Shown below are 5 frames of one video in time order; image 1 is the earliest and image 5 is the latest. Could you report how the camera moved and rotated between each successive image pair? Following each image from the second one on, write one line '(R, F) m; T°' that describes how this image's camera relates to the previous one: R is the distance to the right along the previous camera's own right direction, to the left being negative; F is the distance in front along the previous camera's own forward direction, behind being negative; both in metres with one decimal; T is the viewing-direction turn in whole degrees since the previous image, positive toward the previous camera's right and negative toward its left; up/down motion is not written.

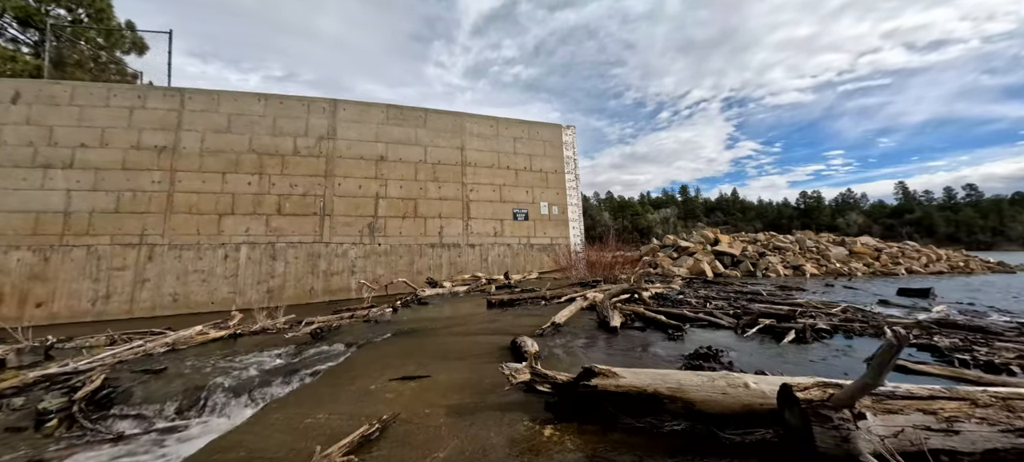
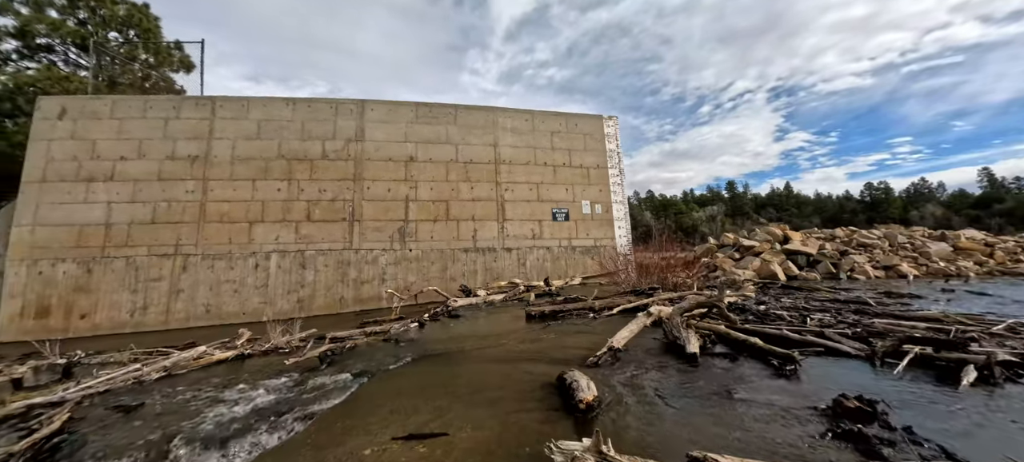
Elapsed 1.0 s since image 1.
(-0.1, +1.0) m; -6°
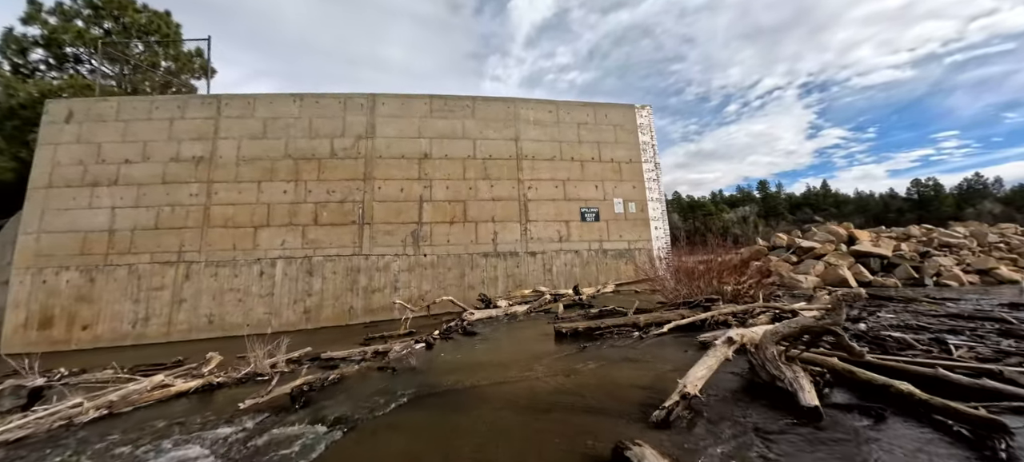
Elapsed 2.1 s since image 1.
(-0.1, +1.0) m; -3°
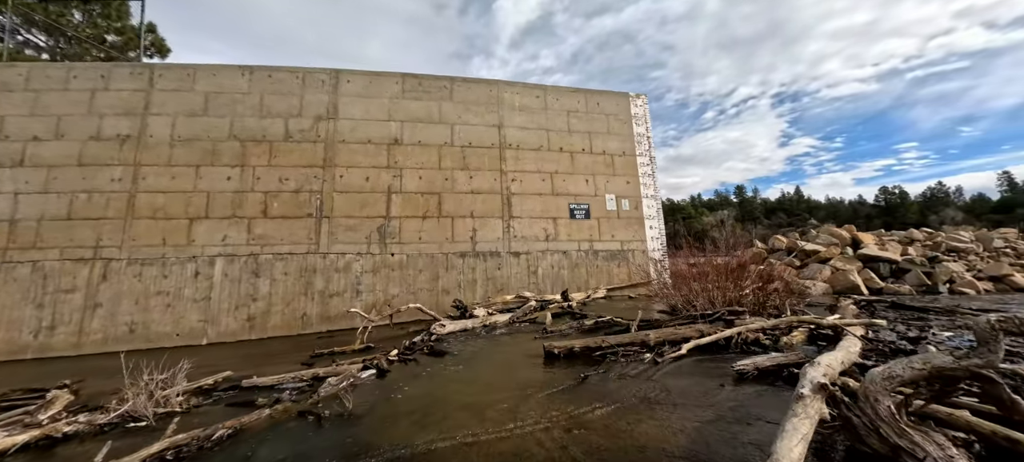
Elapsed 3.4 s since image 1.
(0.0, +1.0) m; +3°
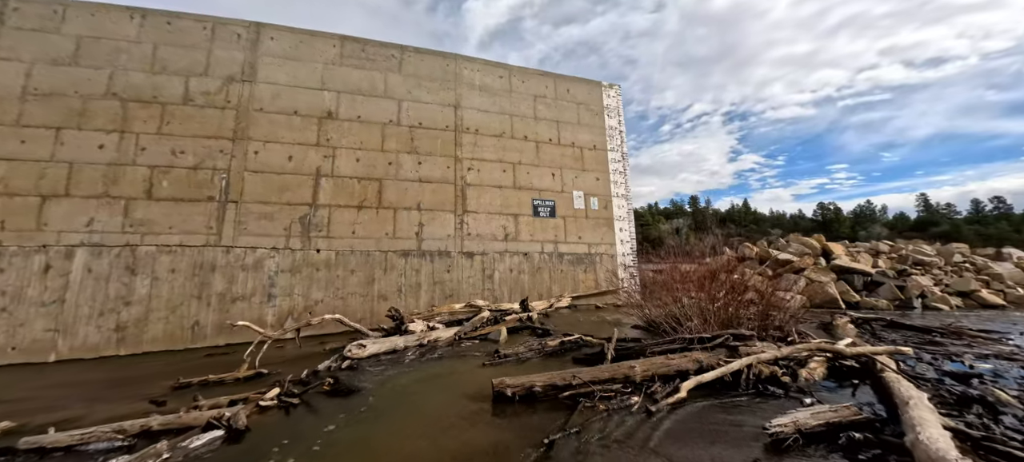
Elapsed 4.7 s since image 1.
(+0.2, +1.1) m; +6°
